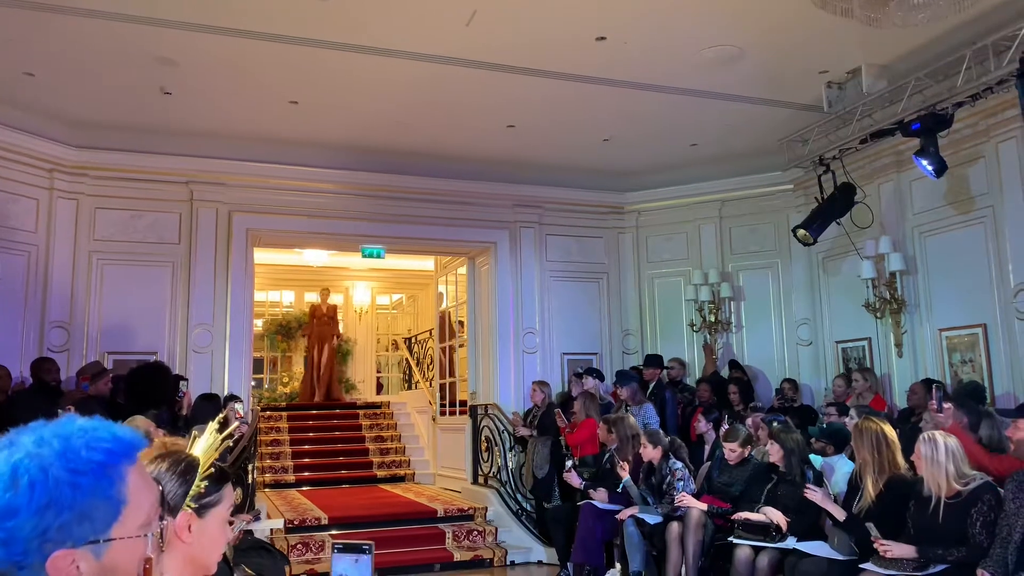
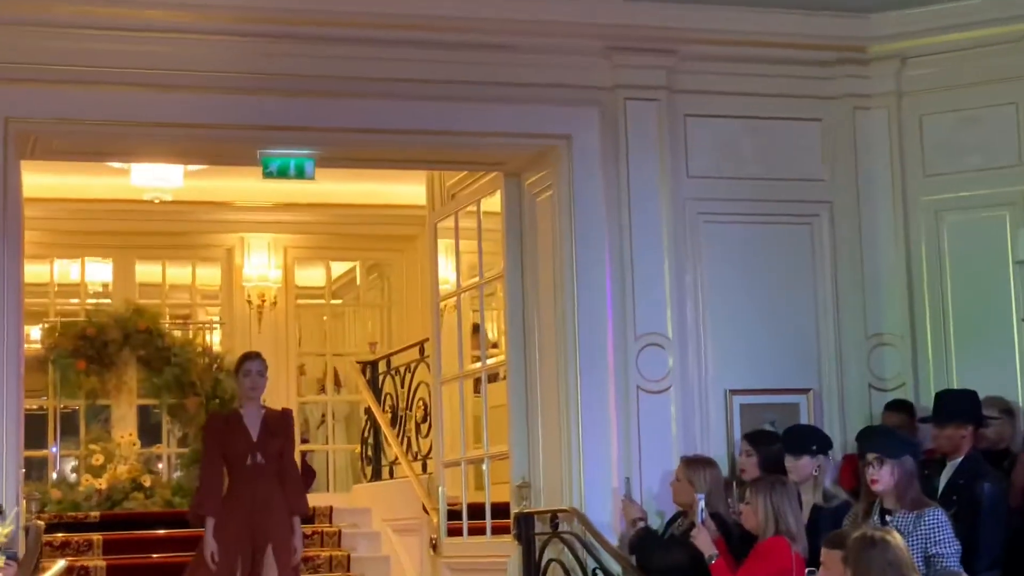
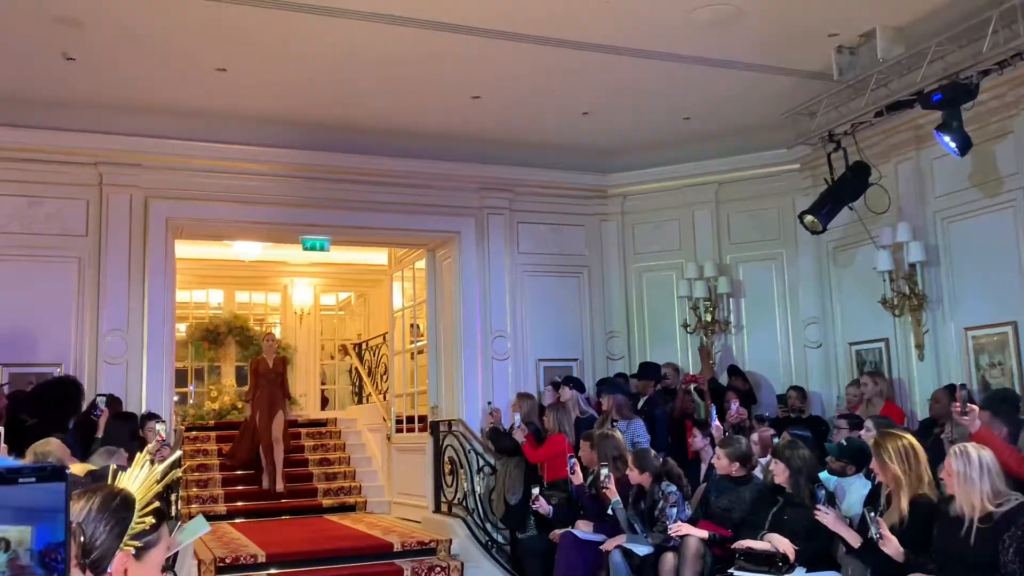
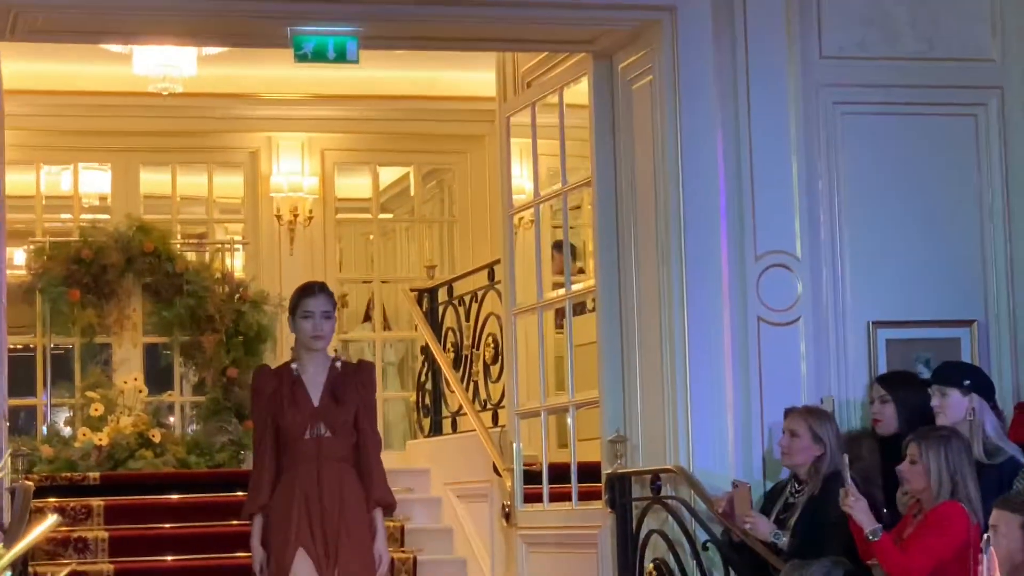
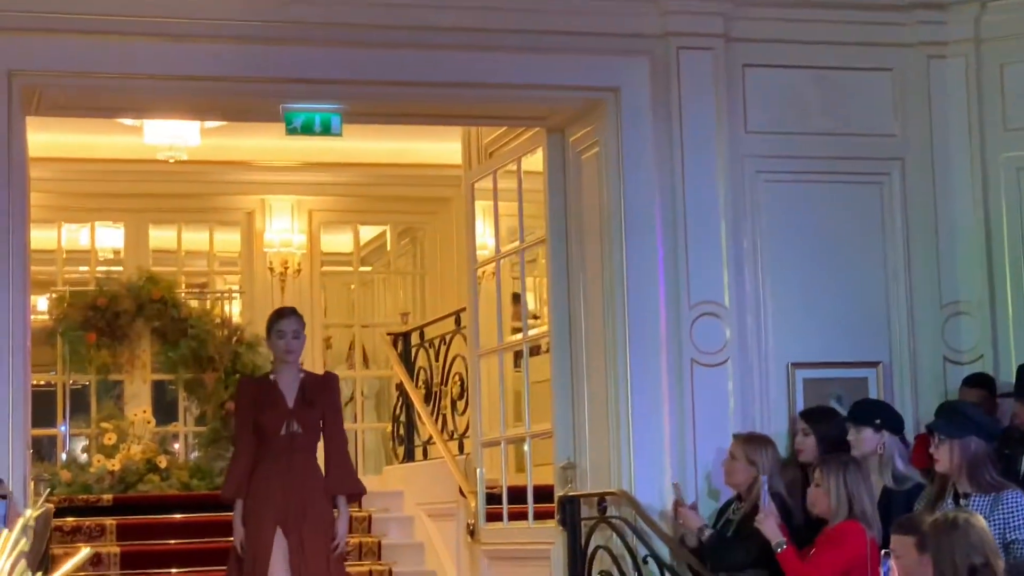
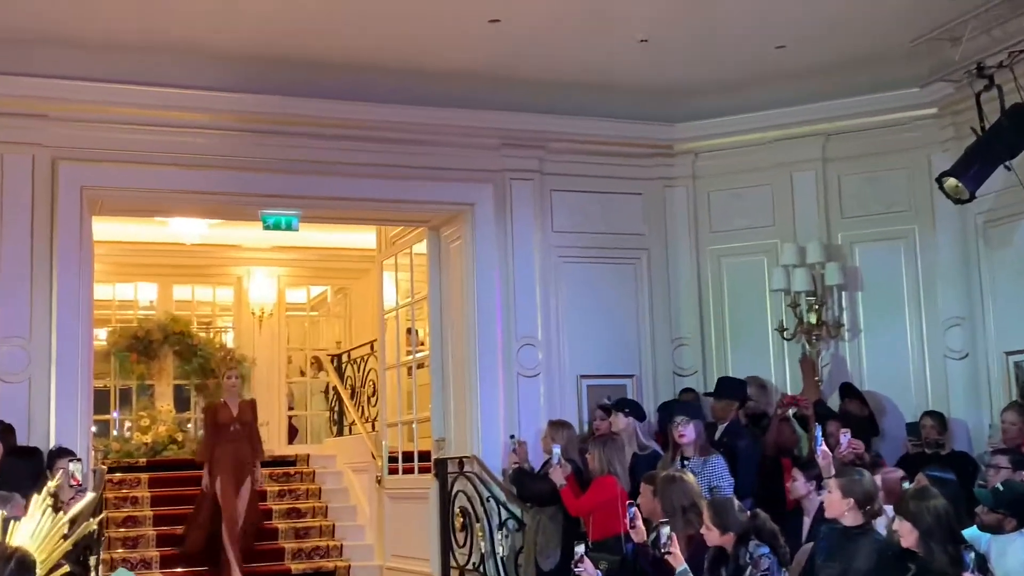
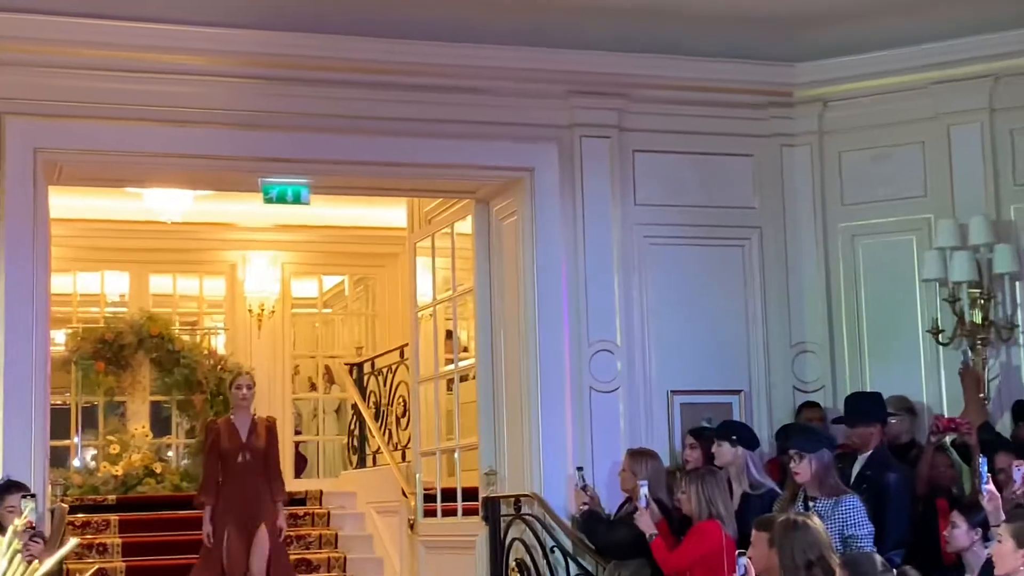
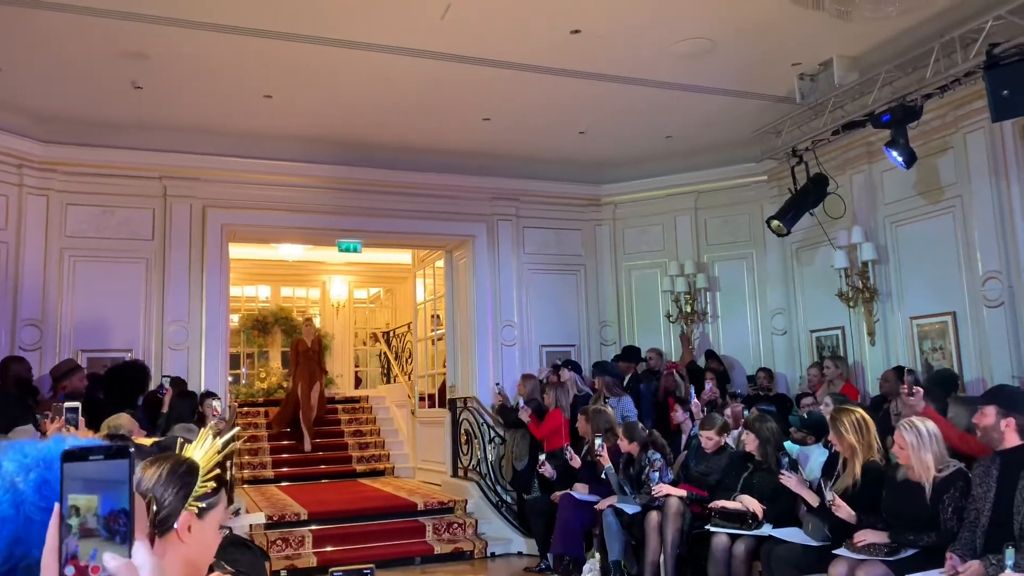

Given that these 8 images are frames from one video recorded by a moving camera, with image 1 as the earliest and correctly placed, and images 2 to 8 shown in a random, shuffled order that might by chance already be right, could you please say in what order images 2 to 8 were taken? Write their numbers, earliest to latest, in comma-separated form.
8, 3, 6, 7, 2, 5, 4
